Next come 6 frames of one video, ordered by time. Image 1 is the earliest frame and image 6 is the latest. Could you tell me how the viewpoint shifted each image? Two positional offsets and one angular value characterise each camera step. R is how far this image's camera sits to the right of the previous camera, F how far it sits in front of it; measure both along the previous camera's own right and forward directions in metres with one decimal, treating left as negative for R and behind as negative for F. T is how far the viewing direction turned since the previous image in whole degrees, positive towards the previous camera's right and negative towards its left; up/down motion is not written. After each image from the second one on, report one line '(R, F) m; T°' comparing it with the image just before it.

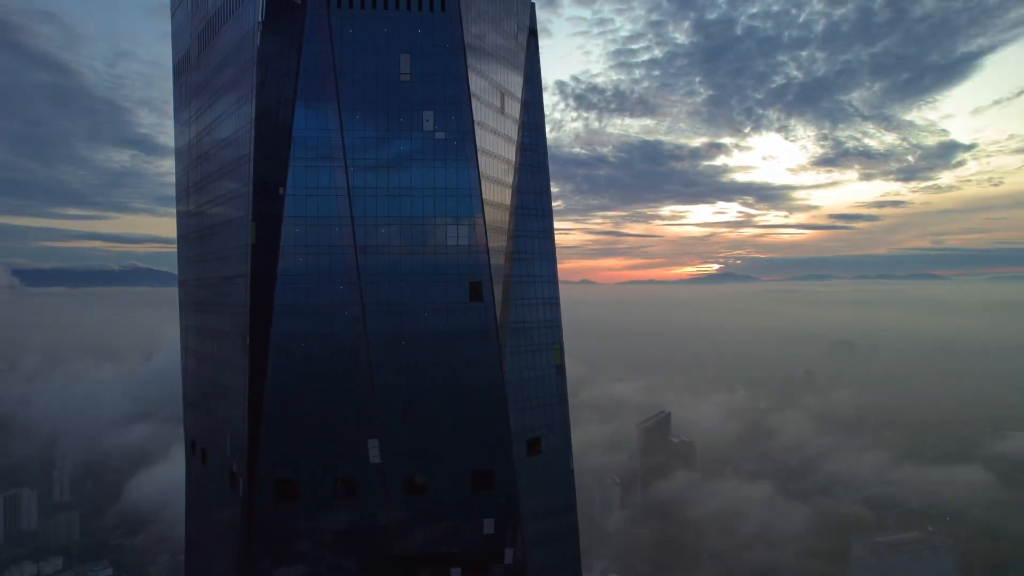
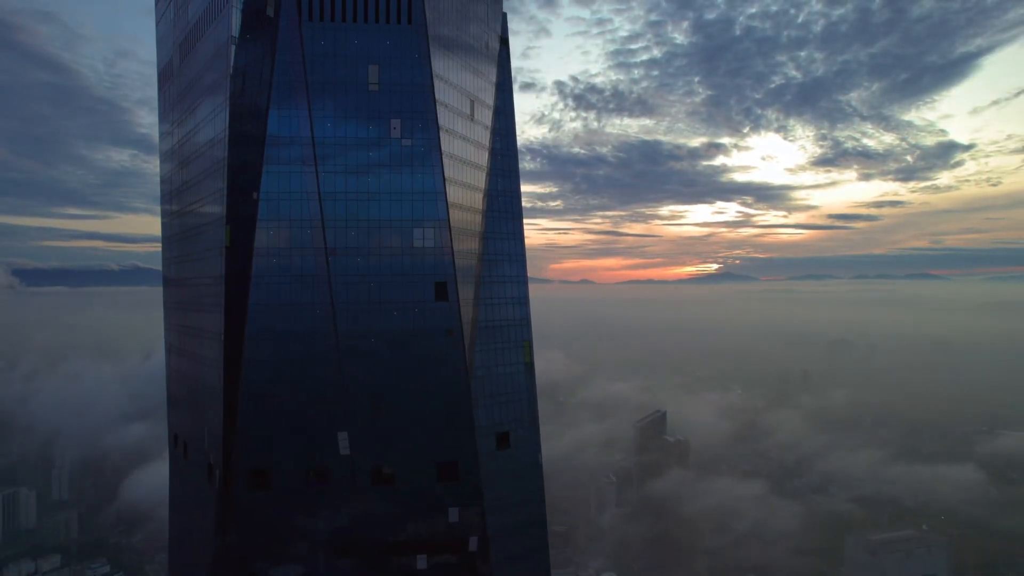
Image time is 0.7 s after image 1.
(+0.2, -0.2) m; 0°
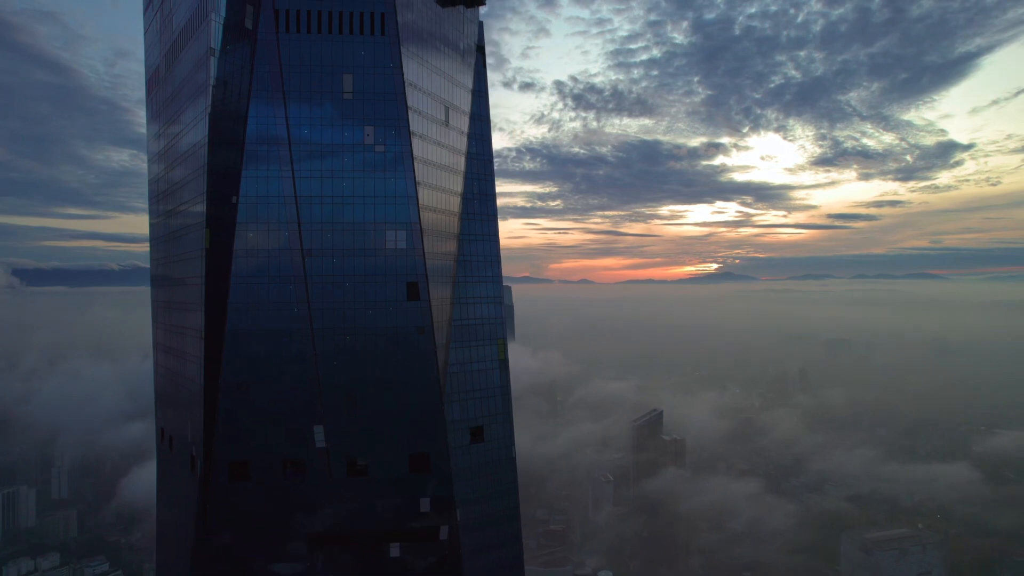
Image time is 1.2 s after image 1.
(+0.2, -0.2) m; 0°
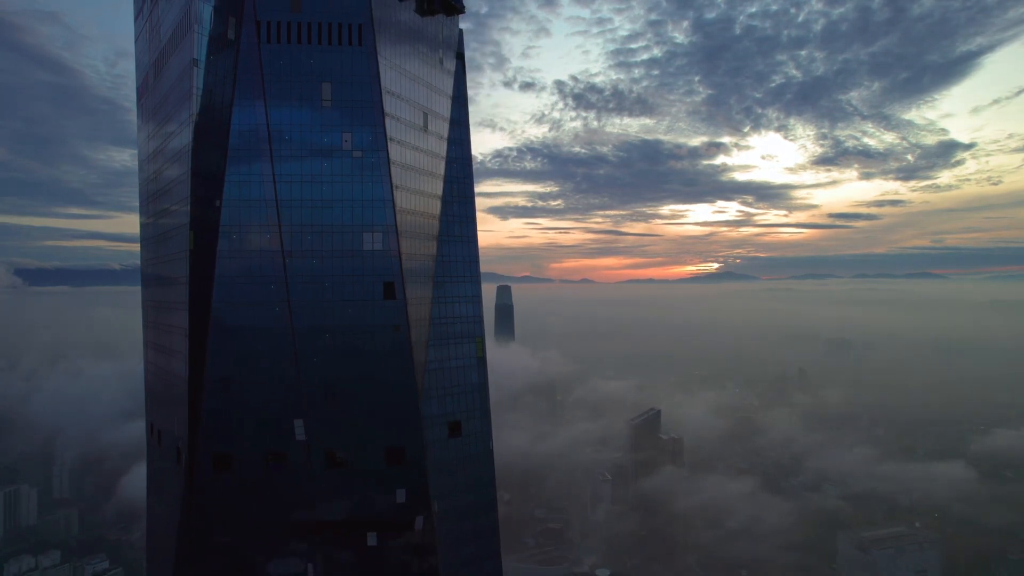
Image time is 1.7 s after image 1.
(+0.2, -0.2) m; 0°
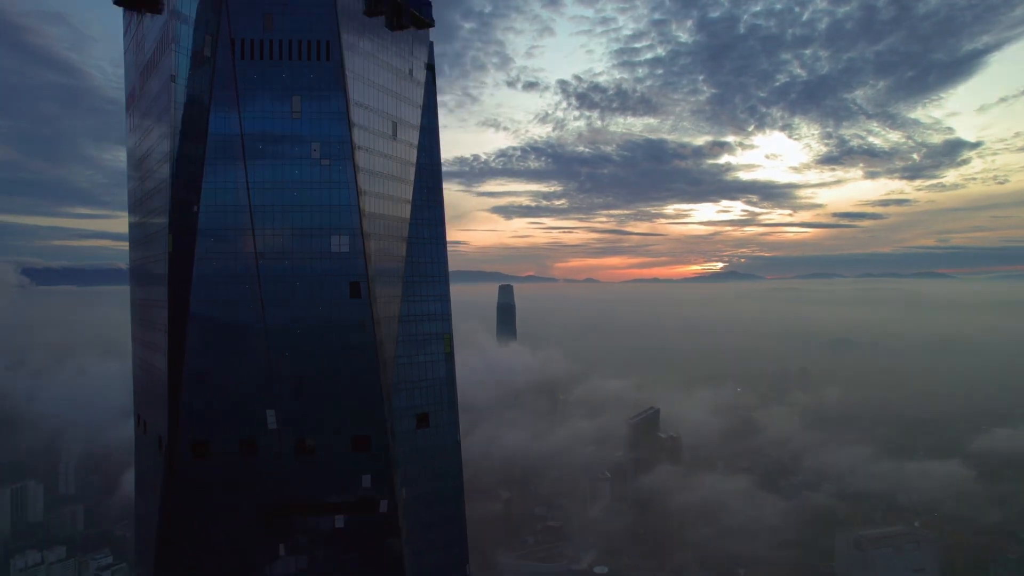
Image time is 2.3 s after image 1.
(+0.3, -0.3) m; 0°
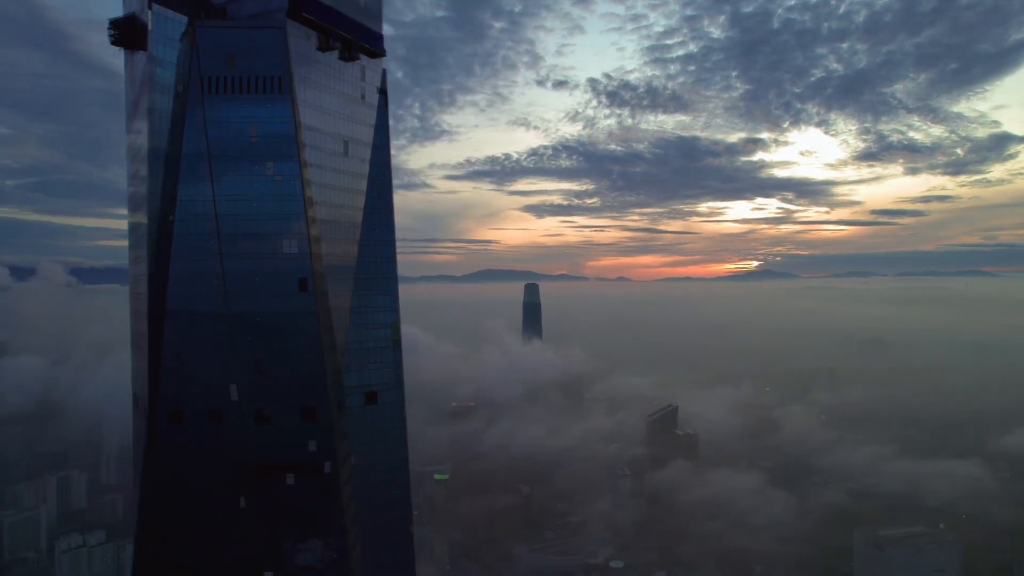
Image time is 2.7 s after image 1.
(+0.9, -0.8) m; -3°
